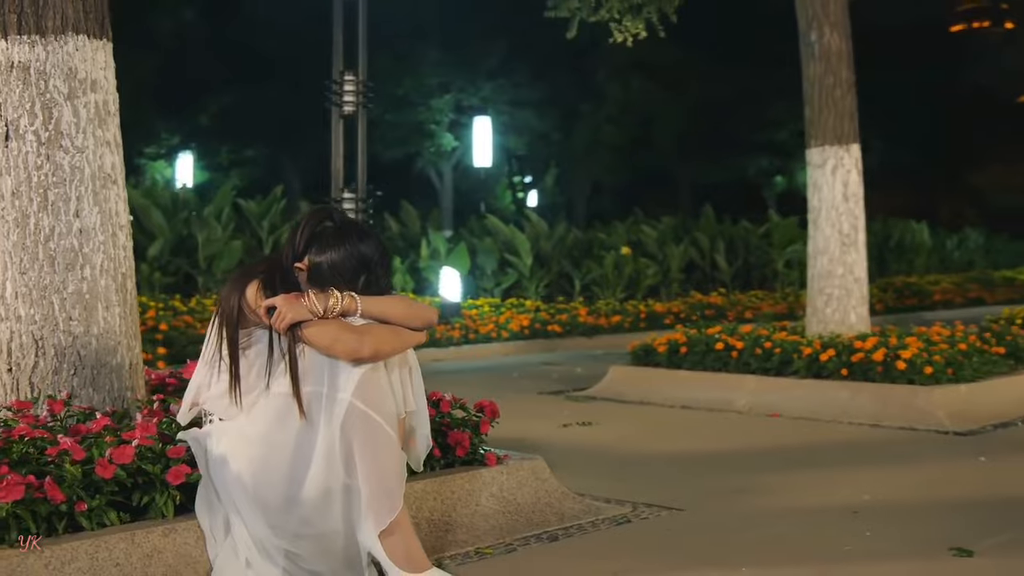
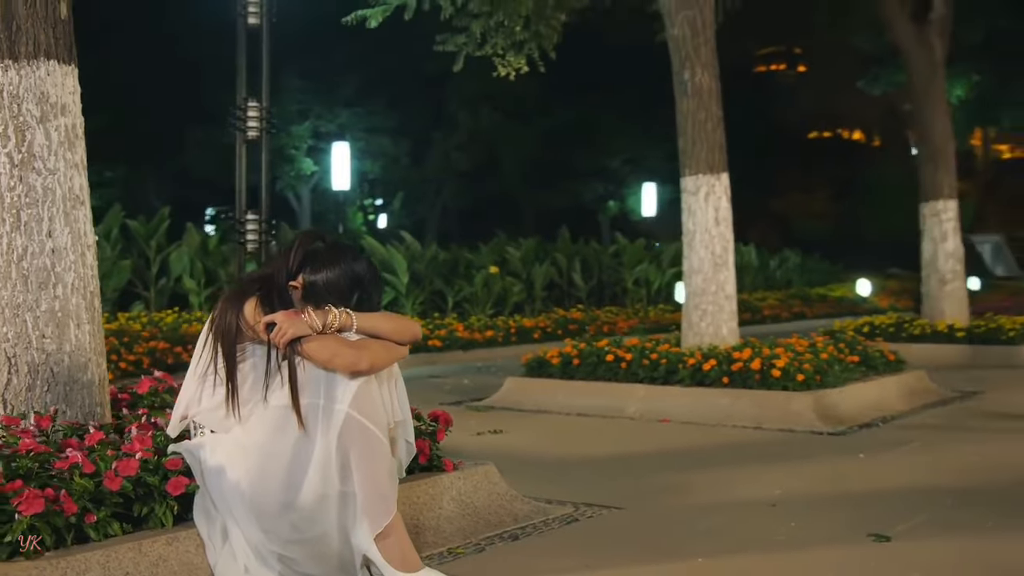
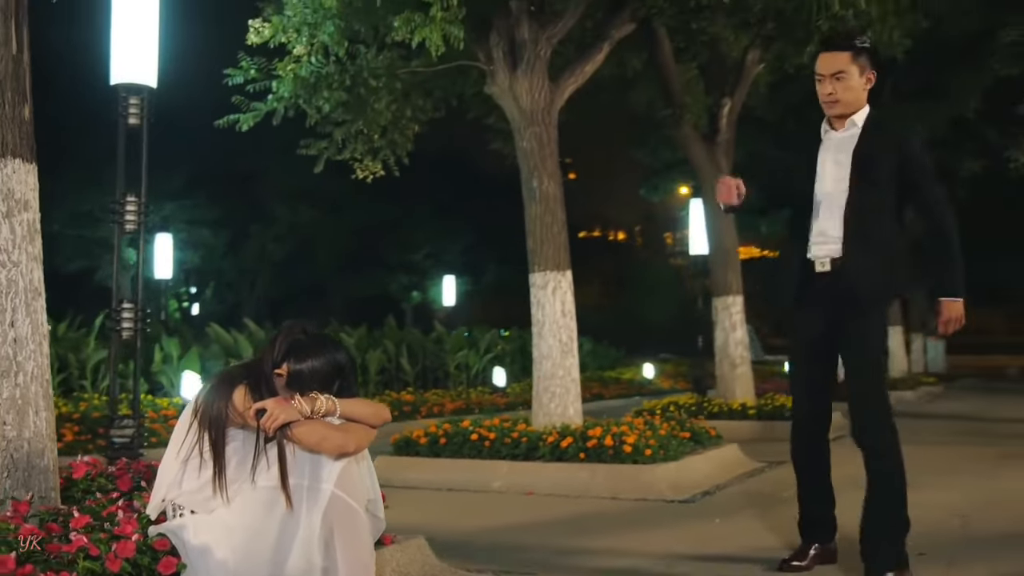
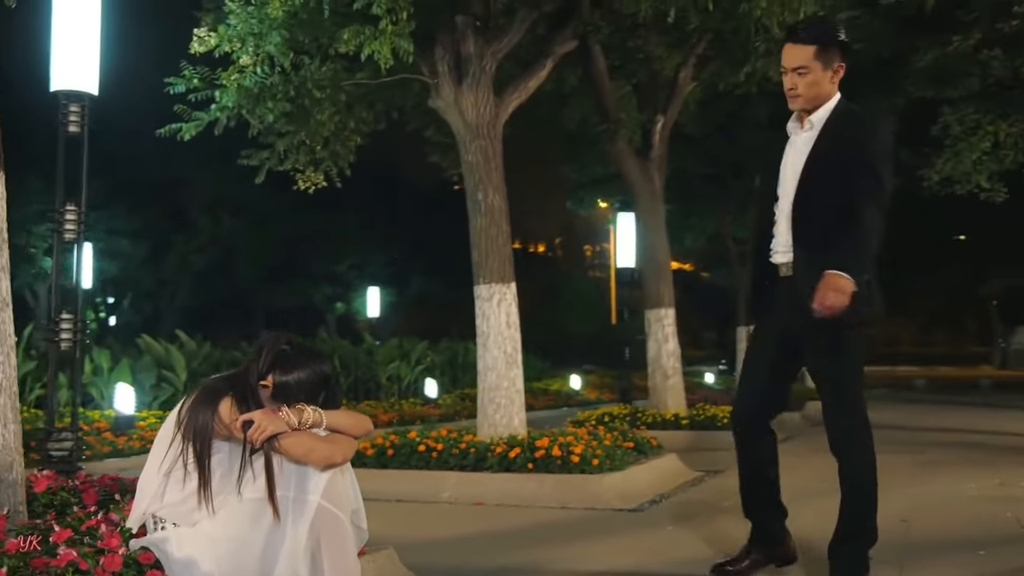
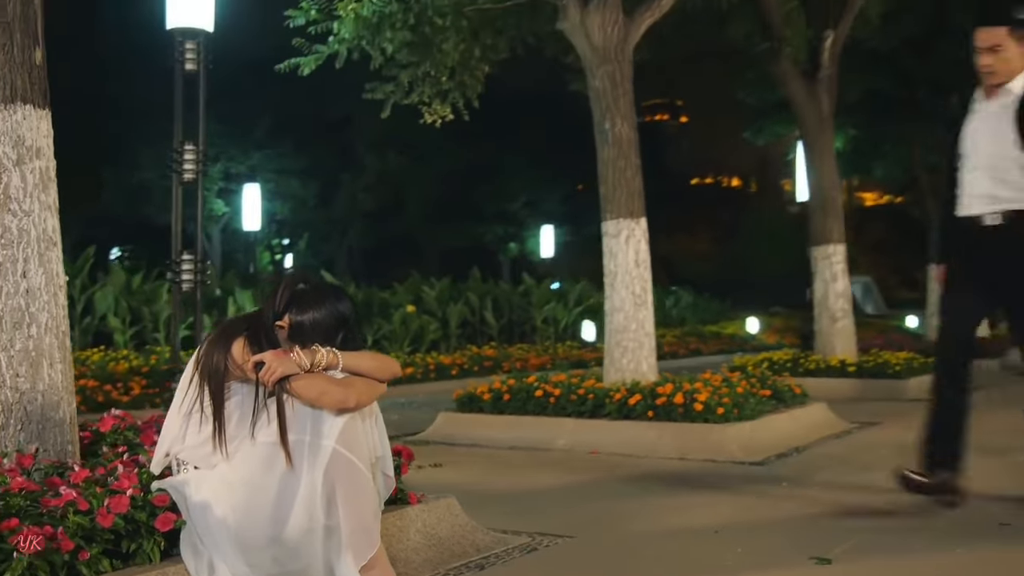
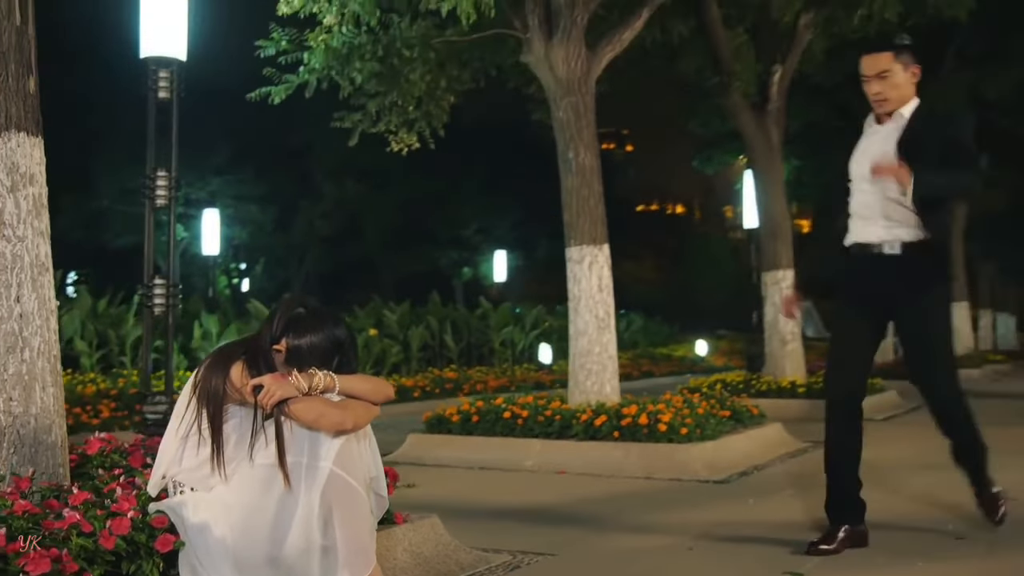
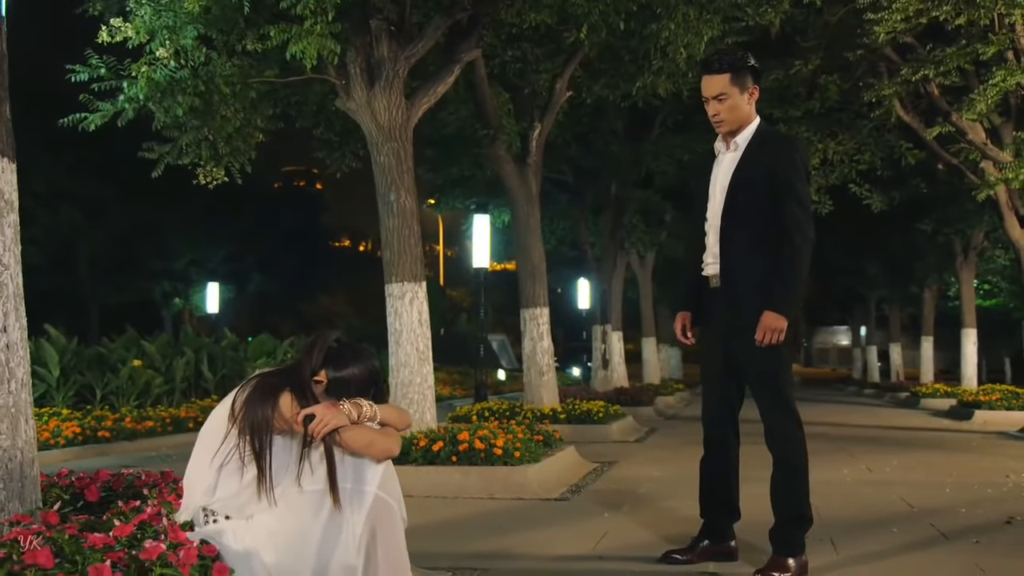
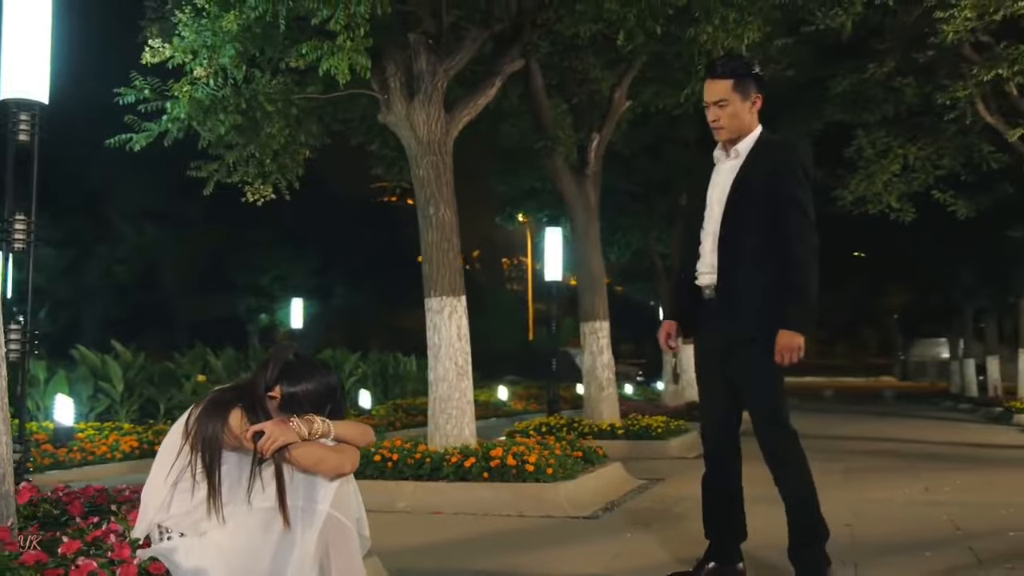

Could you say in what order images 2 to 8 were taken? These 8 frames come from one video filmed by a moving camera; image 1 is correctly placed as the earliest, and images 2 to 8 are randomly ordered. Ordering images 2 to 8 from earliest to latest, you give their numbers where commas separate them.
2, 5, 6, 3, 4, 8, 7
